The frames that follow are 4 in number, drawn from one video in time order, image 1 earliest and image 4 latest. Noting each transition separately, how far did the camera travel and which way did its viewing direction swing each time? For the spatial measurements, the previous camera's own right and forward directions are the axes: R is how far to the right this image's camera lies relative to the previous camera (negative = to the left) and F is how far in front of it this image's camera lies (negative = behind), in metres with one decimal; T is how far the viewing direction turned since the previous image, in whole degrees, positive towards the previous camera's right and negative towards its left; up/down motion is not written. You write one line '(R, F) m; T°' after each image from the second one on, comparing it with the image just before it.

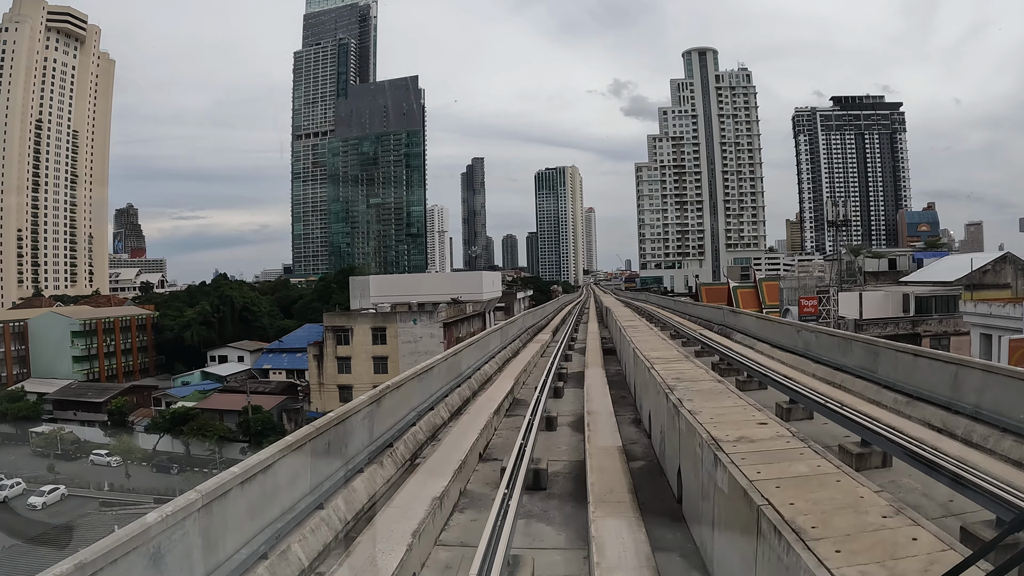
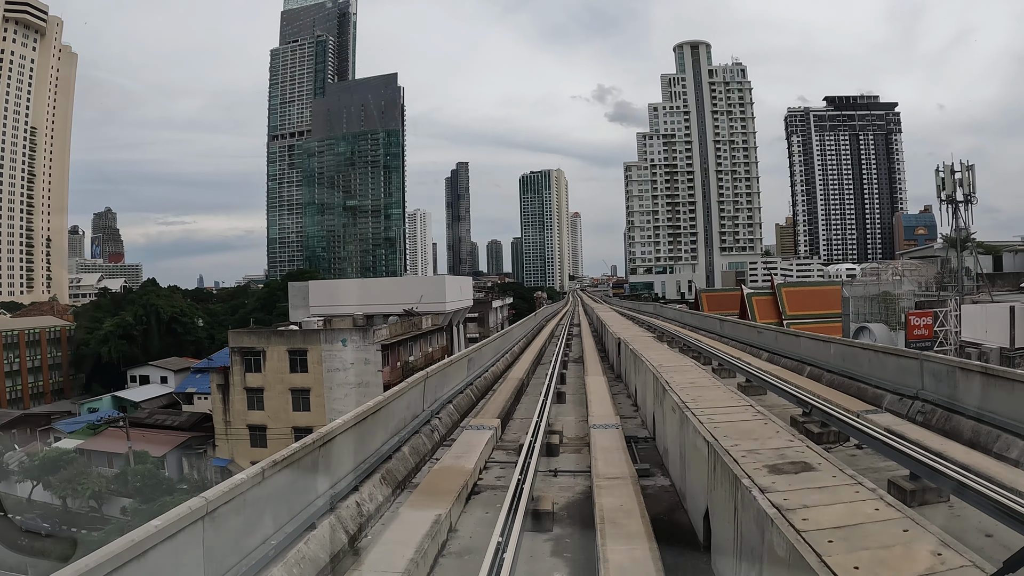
(+0.3, +2.5) m; +2°
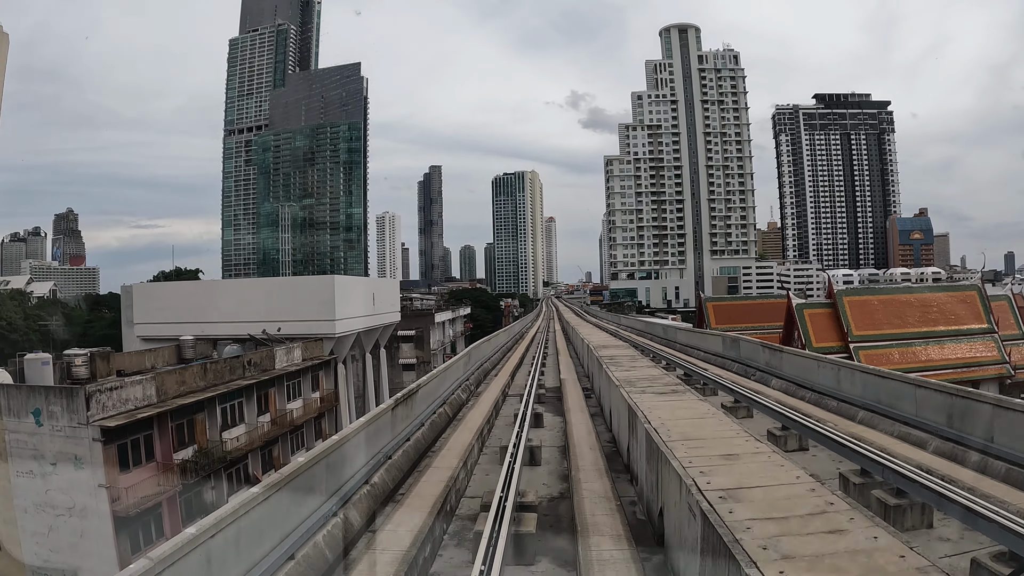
(+0.5, +3.8) m; +3°
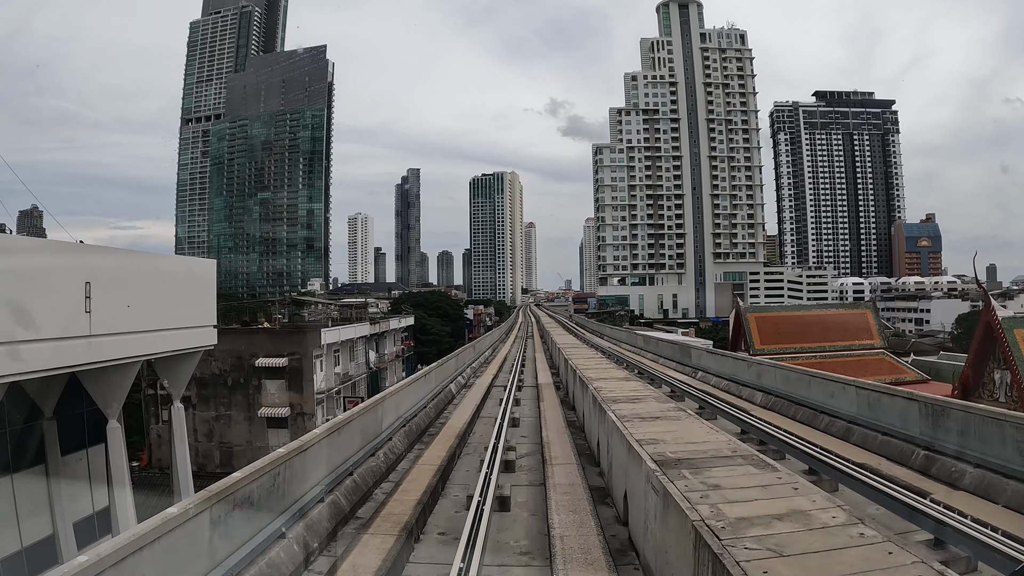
(+0.3, +3.9) m; +2°
